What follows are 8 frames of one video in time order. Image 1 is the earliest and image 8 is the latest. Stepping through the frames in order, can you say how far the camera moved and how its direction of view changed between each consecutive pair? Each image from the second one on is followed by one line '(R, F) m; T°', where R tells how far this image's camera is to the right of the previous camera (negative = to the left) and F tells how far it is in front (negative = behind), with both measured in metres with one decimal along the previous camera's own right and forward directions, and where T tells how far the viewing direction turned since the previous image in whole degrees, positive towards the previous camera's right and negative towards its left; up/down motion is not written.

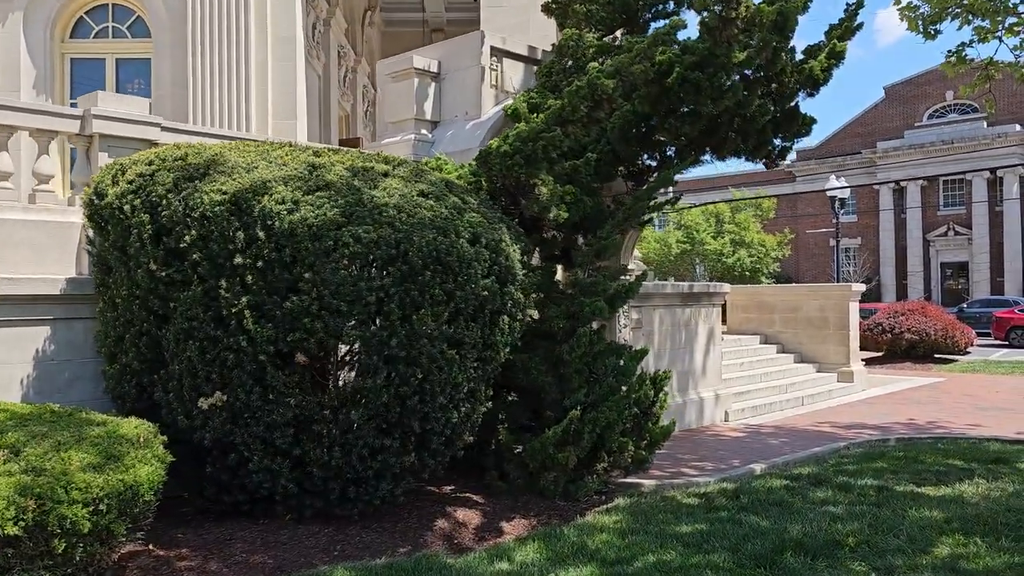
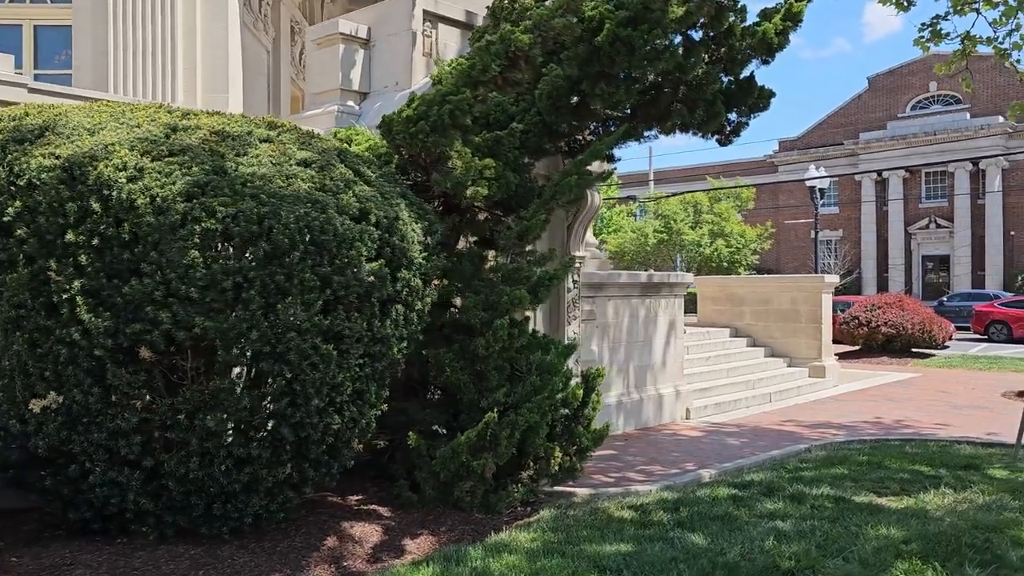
(+0.5, +0.7) m; +1°
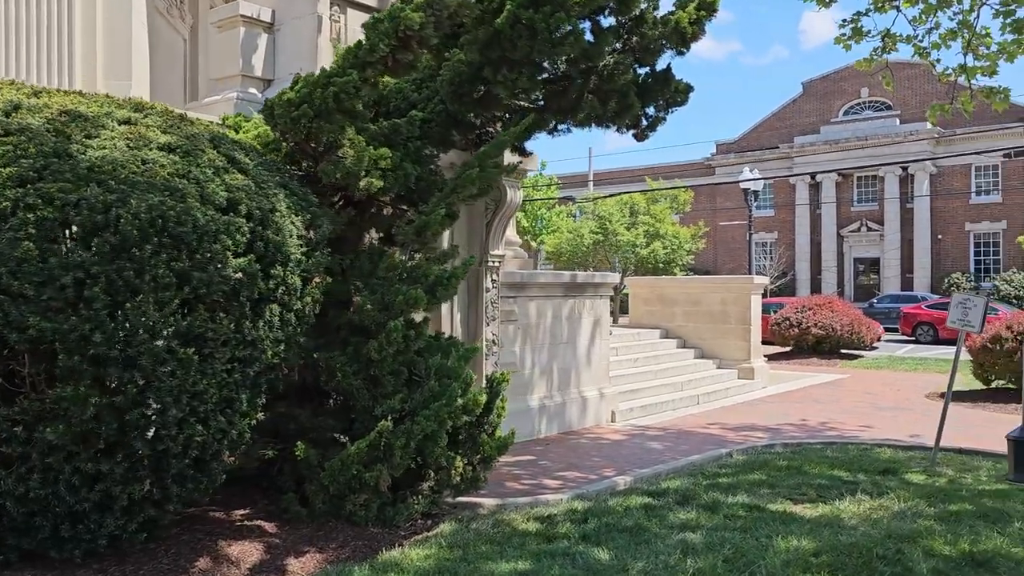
(+0.3, +0.3) m; +4°
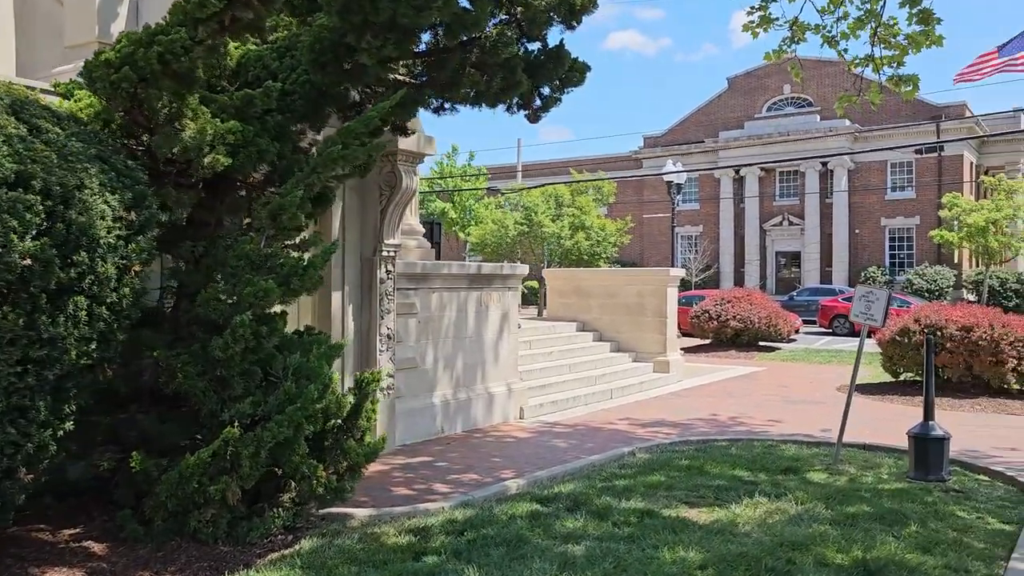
(+0.4, +0.5) m; +4°
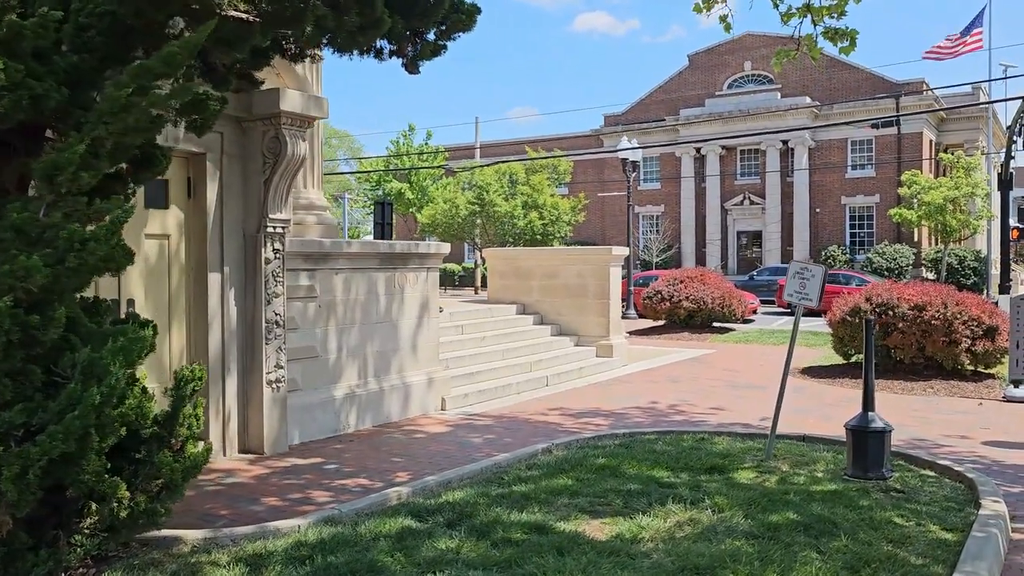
(+0.6, +0.9) m; +2°
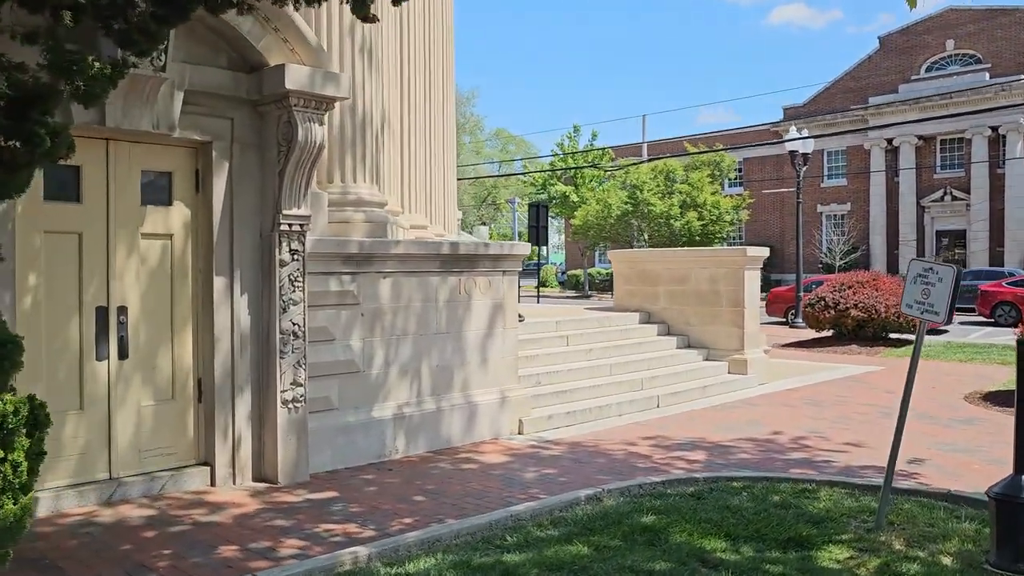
(+1.0, +1.4) m; -12°
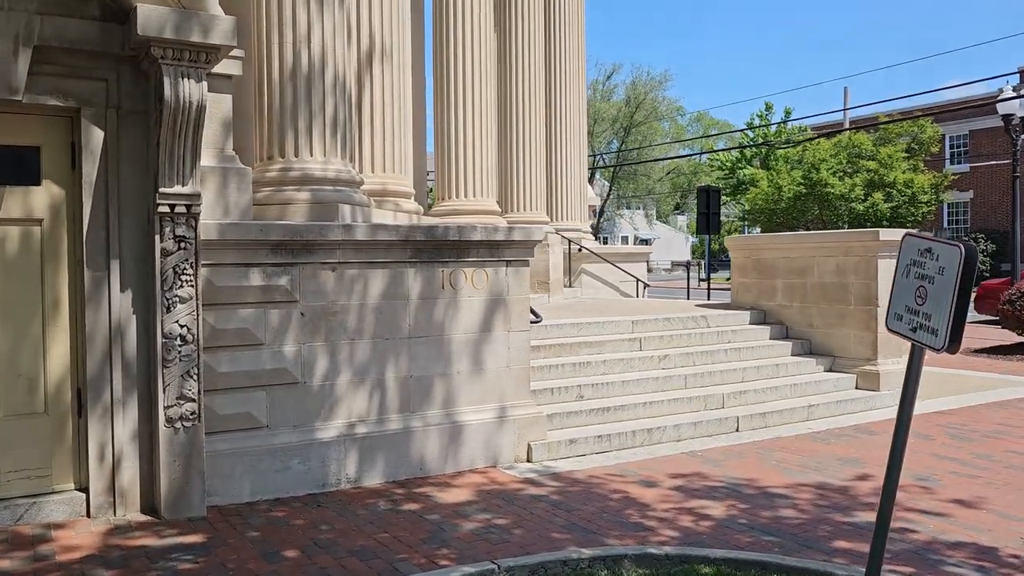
(+1.7, +1.9) m; -14°
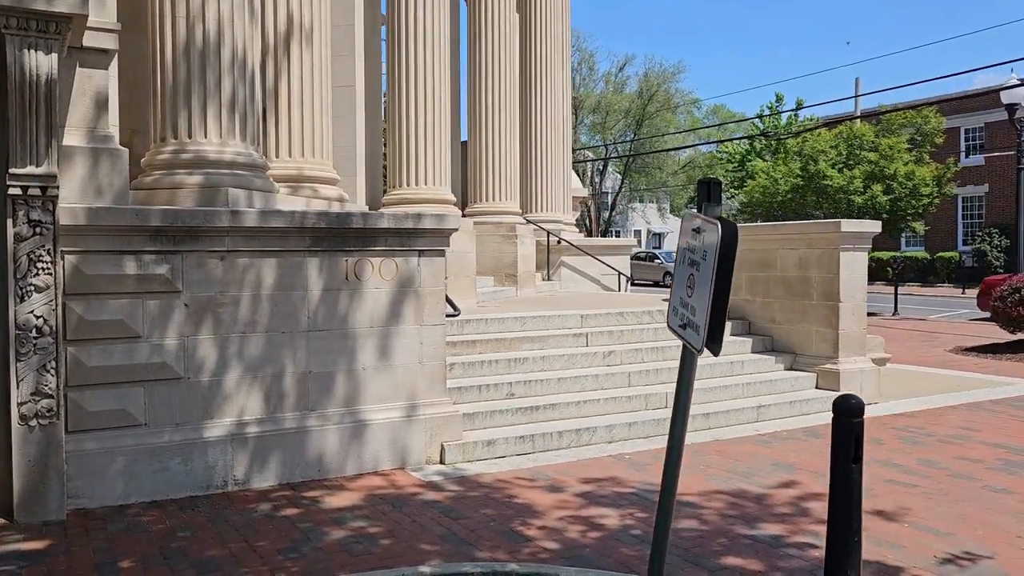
(+0.8, +0.4) m; -1°
